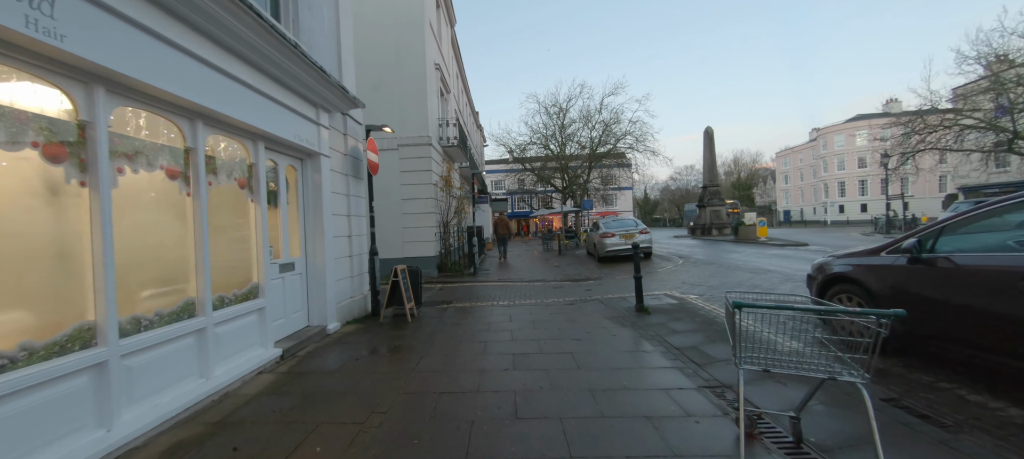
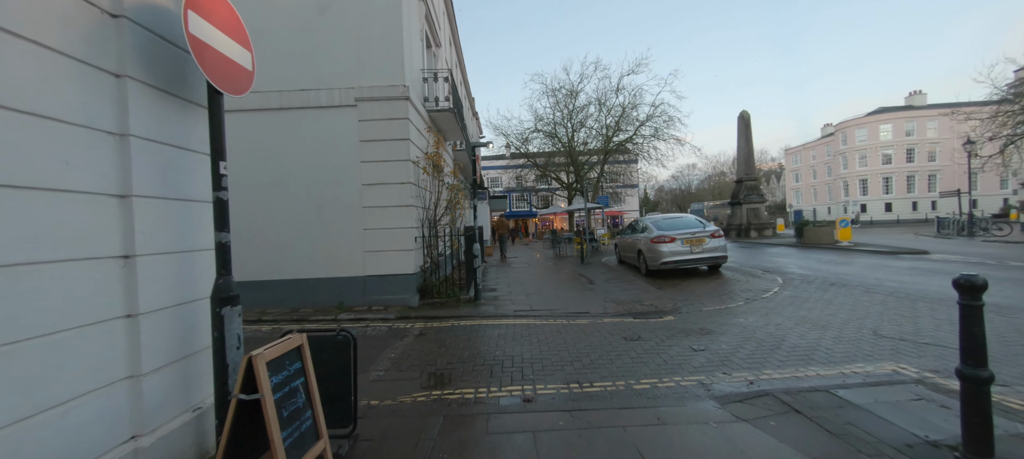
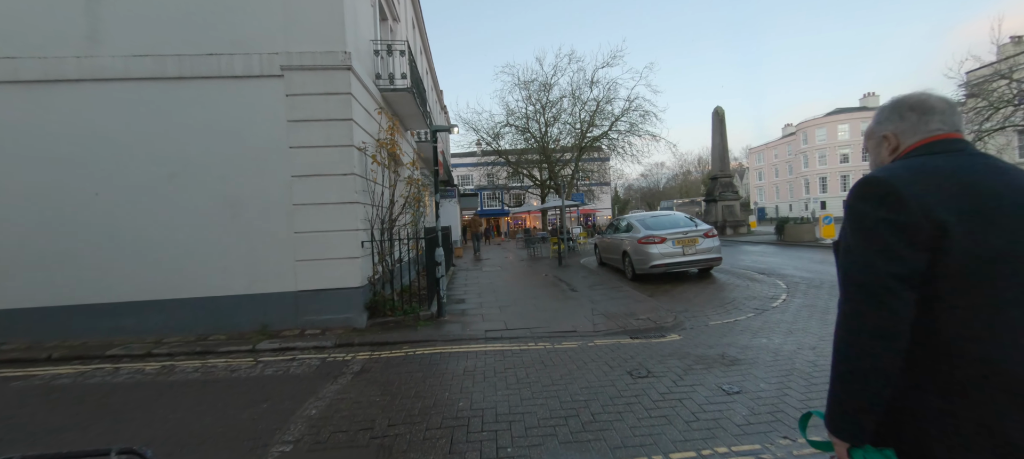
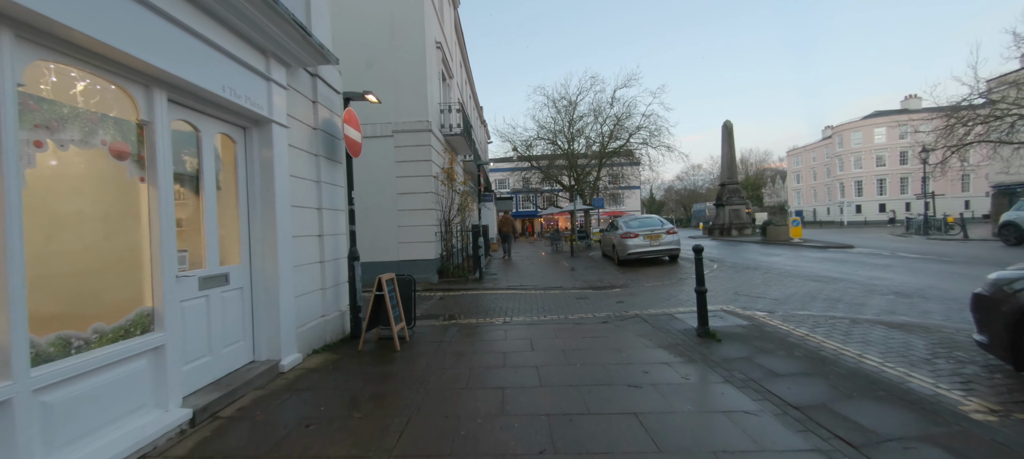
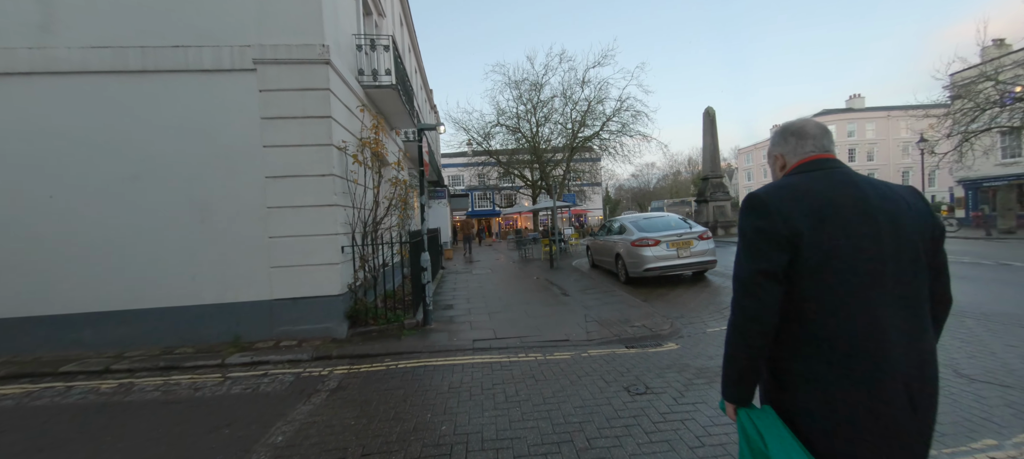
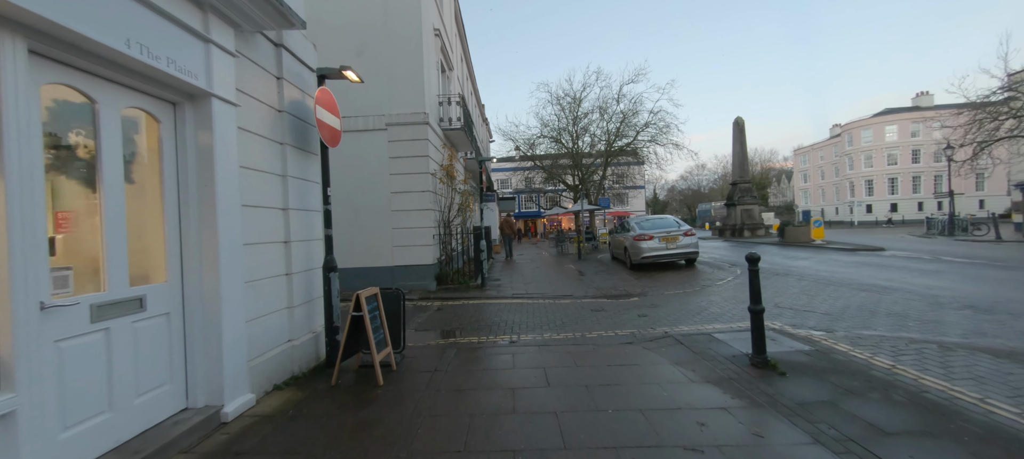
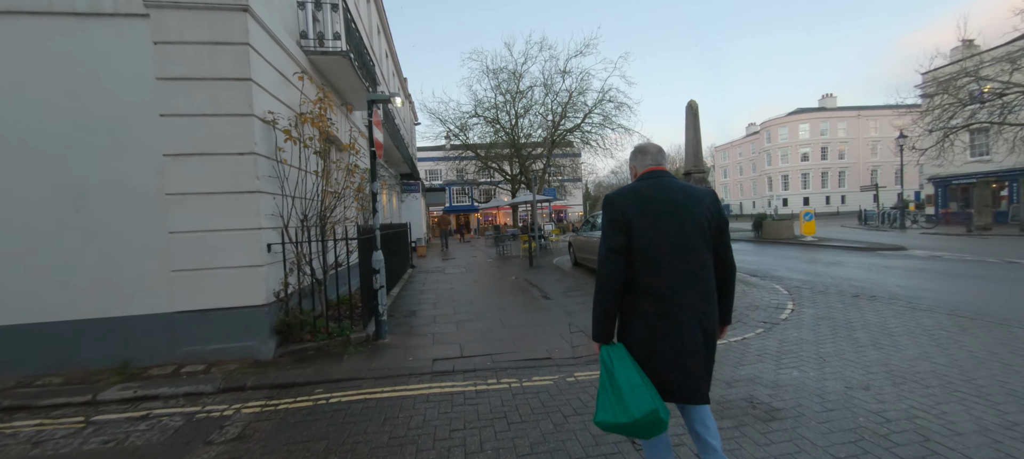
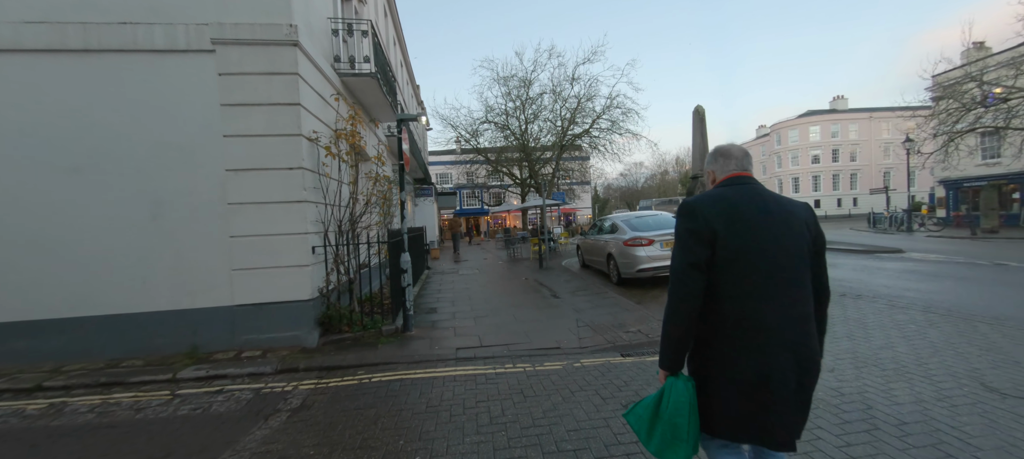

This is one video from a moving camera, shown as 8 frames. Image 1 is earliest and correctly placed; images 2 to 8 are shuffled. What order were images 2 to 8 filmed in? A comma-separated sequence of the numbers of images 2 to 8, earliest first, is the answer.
4, 6, 2, 3, 5, 8, 7
